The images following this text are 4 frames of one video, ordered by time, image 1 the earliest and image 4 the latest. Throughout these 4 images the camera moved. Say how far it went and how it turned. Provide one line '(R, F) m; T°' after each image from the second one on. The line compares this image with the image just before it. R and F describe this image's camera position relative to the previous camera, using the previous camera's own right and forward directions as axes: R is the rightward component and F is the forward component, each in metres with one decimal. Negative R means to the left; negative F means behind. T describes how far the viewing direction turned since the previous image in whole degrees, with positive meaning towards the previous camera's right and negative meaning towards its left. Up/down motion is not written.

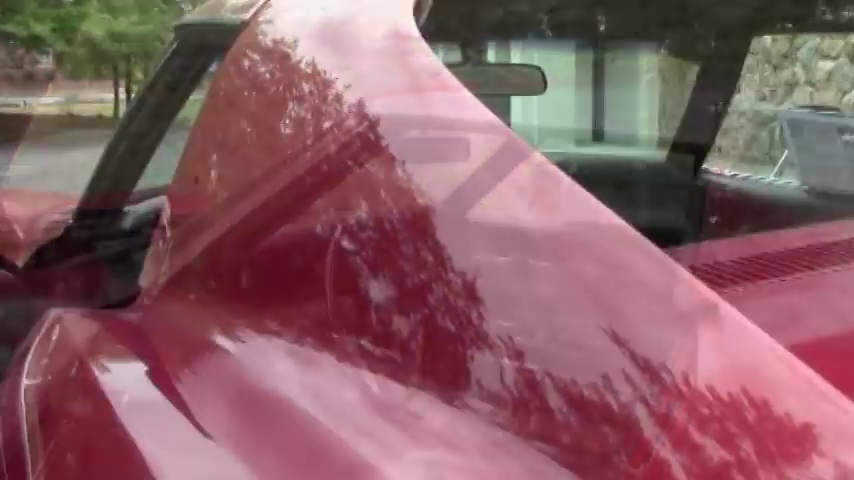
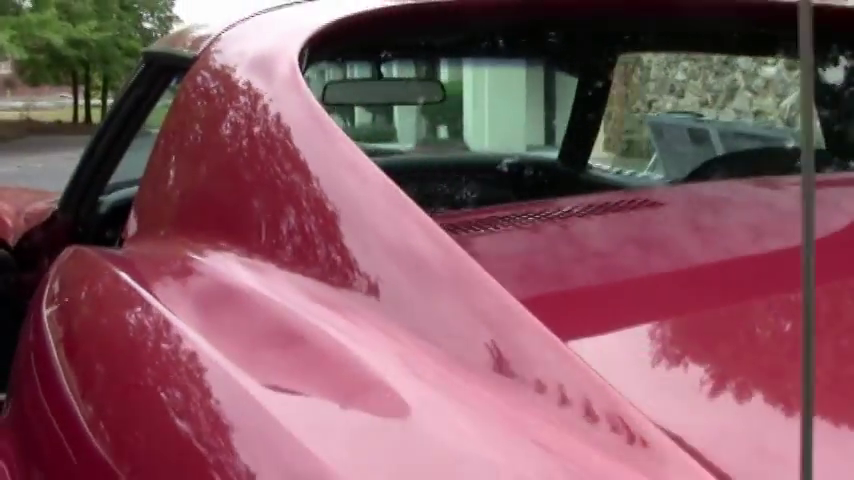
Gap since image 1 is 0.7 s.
(+0.1, -0.5) m; +1°
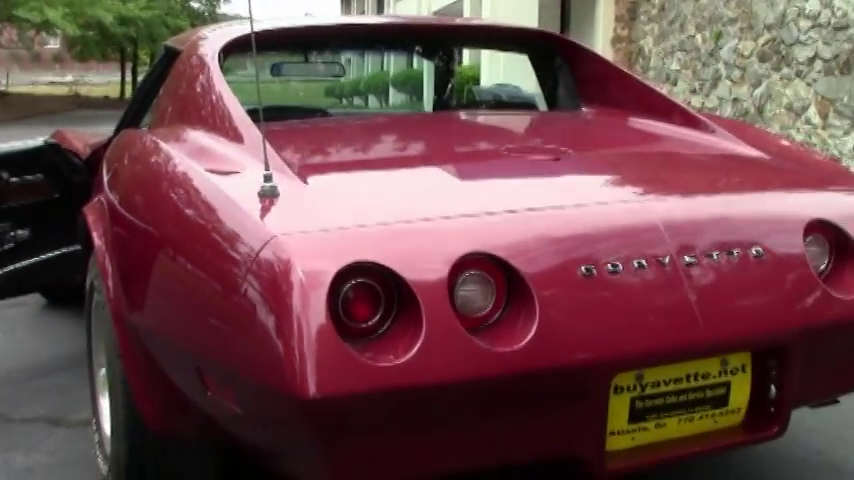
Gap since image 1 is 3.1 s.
(+0.4, -1.8) m; -2°
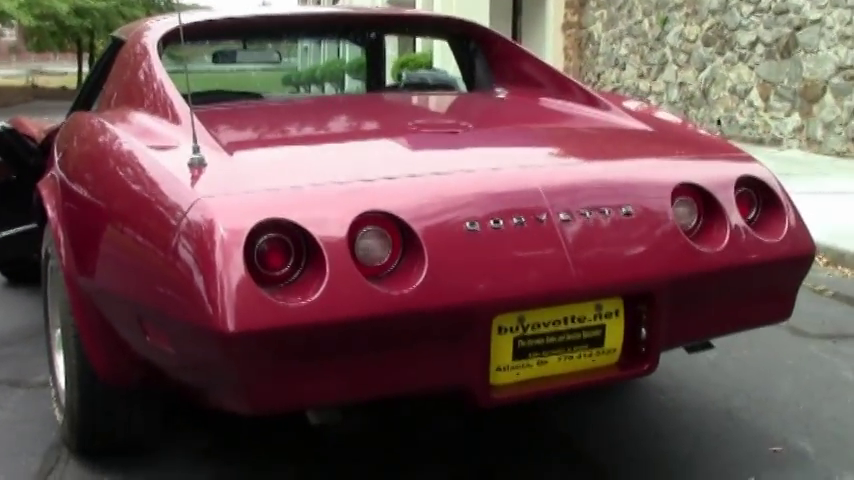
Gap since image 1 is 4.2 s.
(+0.1, -0.3) m; +1°
